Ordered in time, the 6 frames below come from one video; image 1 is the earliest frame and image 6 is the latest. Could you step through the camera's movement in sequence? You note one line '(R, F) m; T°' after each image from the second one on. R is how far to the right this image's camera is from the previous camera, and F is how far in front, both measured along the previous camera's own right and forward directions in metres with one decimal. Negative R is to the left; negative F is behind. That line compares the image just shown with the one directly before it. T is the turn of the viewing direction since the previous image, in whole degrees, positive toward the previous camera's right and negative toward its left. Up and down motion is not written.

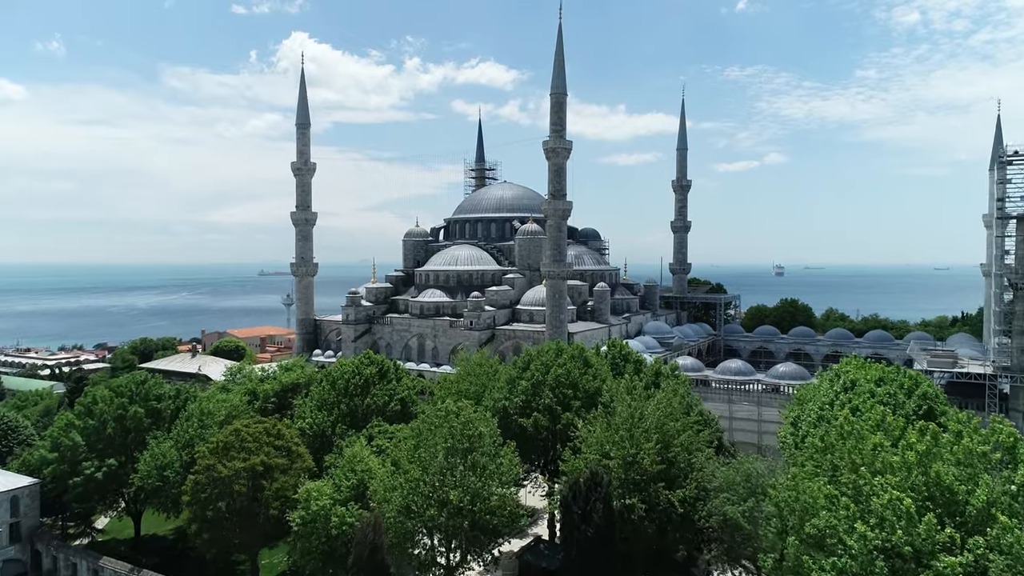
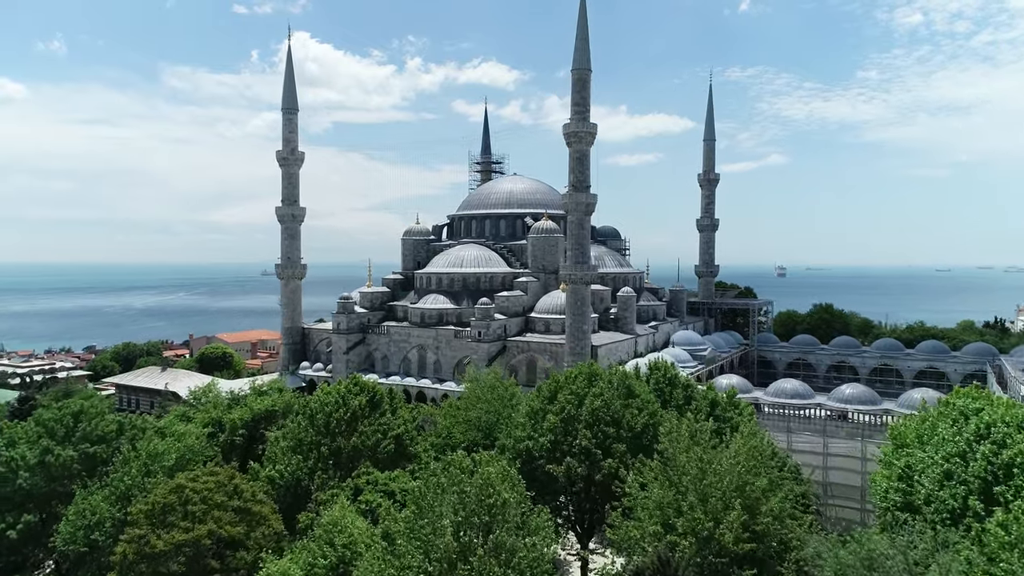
(-0.6, +5.5) m; 0°
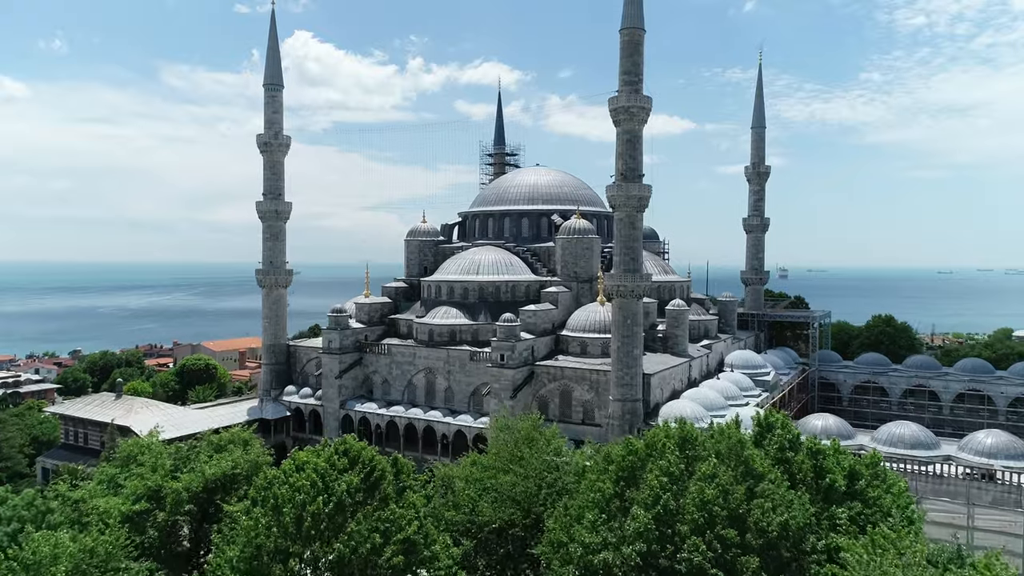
(-1.2, +7.1) m; 0°
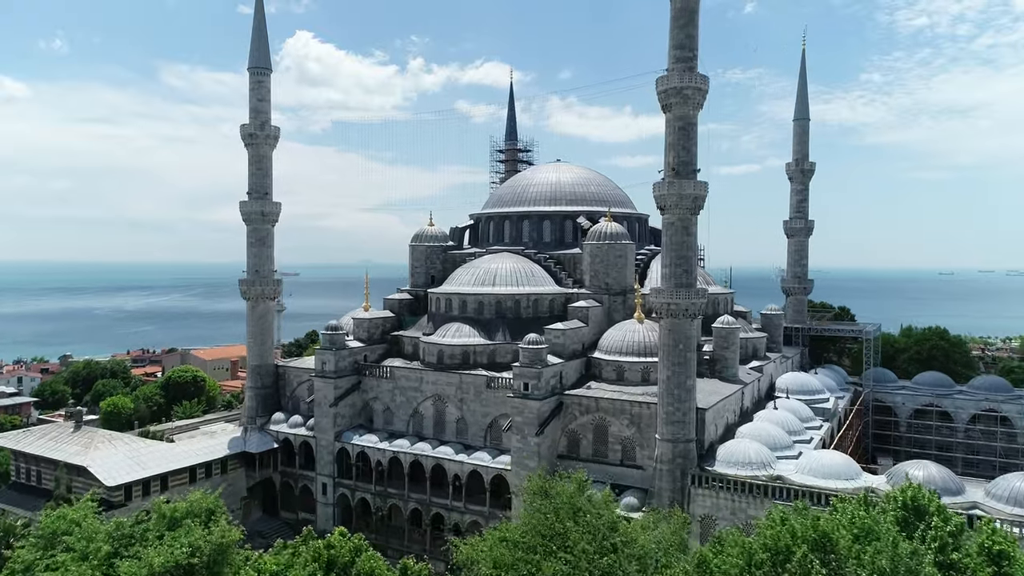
(-0.8, +4.7) m; 0°
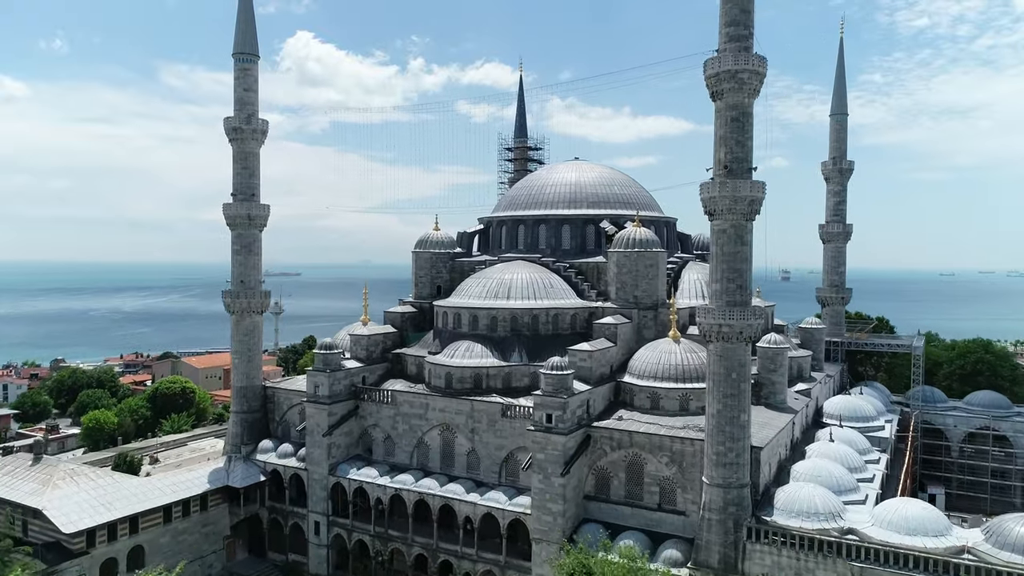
(-0.6, +3.5) m; 0°
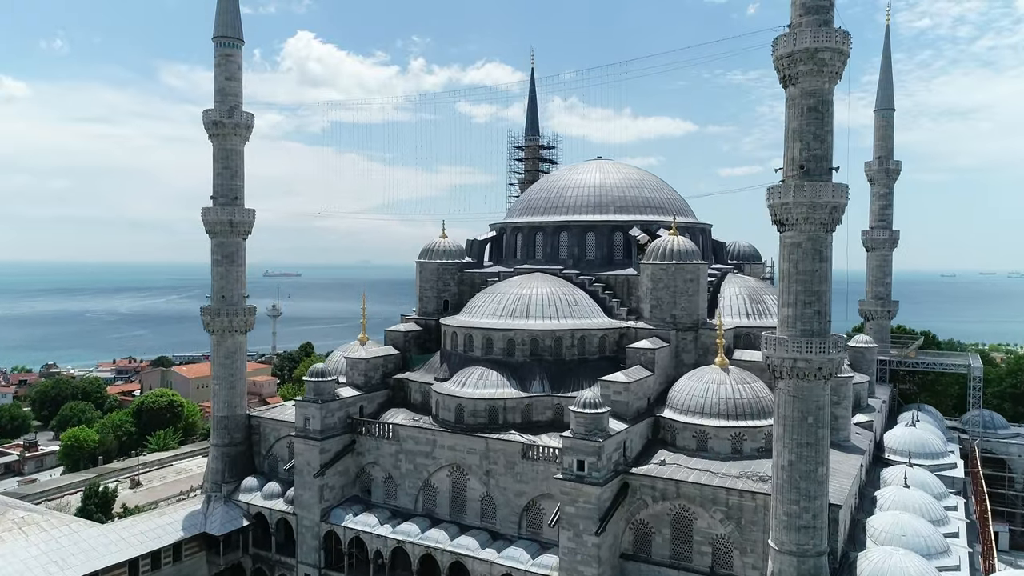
(-0.6, +3.6) m; 0°
